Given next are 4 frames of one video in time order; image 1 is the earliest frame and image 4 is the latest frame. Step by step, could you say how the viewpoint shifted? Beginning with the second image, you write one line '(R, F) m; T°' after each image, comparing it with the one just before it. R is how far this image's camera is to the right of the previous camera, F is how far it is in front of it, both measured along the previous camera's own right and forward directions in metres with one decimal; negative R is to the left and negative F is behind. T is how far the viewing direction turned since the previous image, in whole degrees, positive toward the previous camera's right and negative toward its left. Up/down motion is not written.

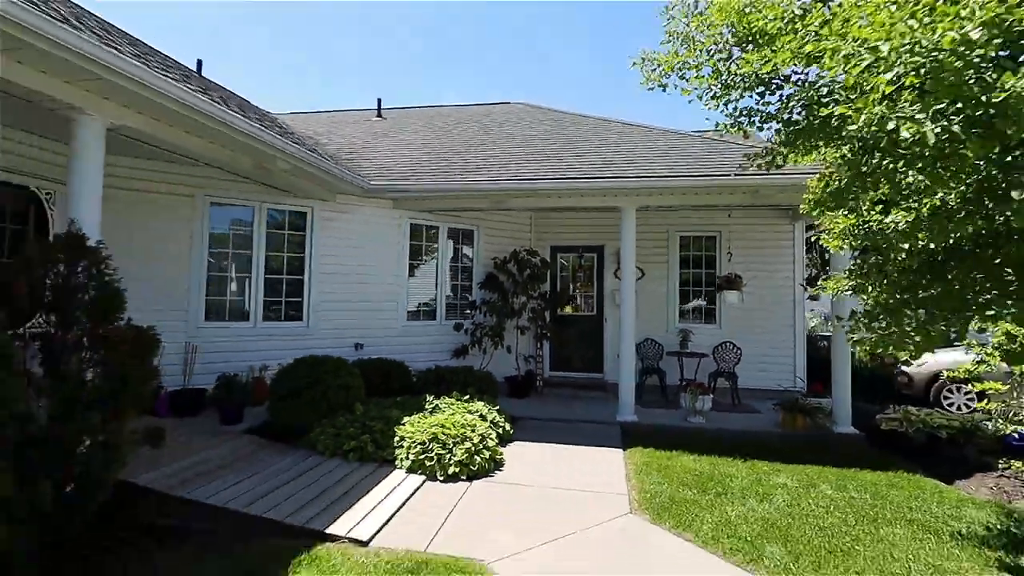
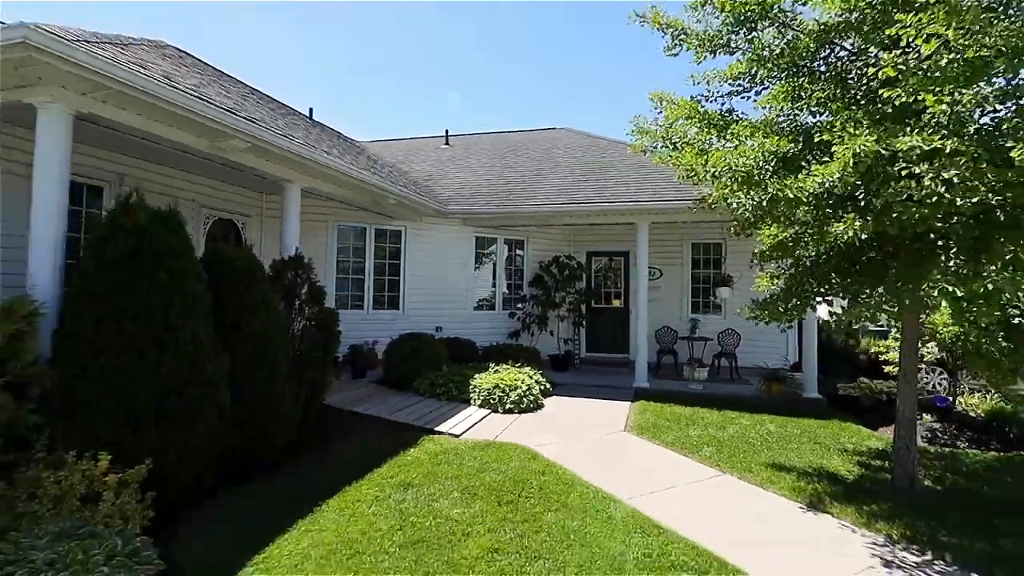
(+0.2, -2.3) m; -6°
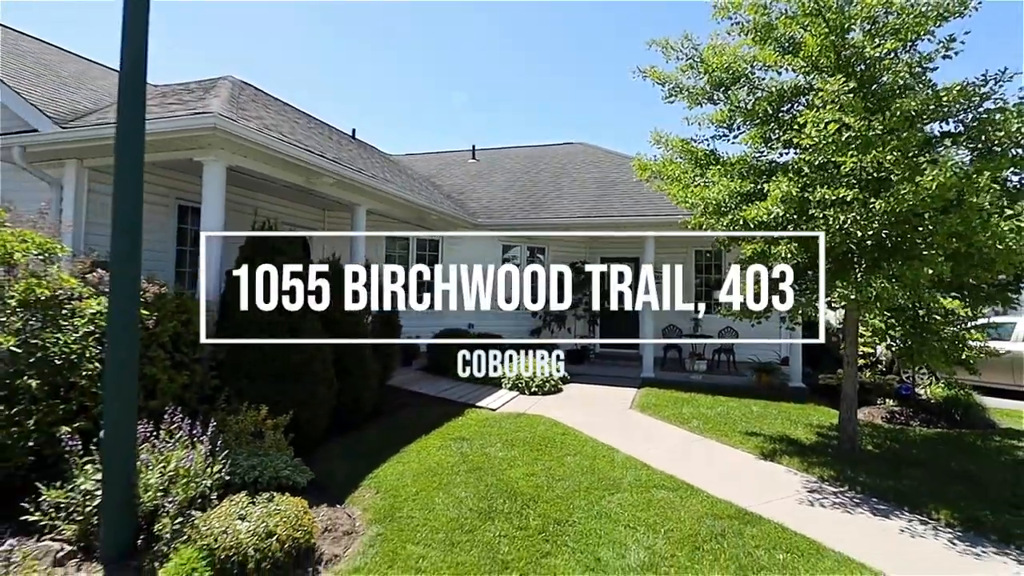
(-0.1, -1.5) m; -2°
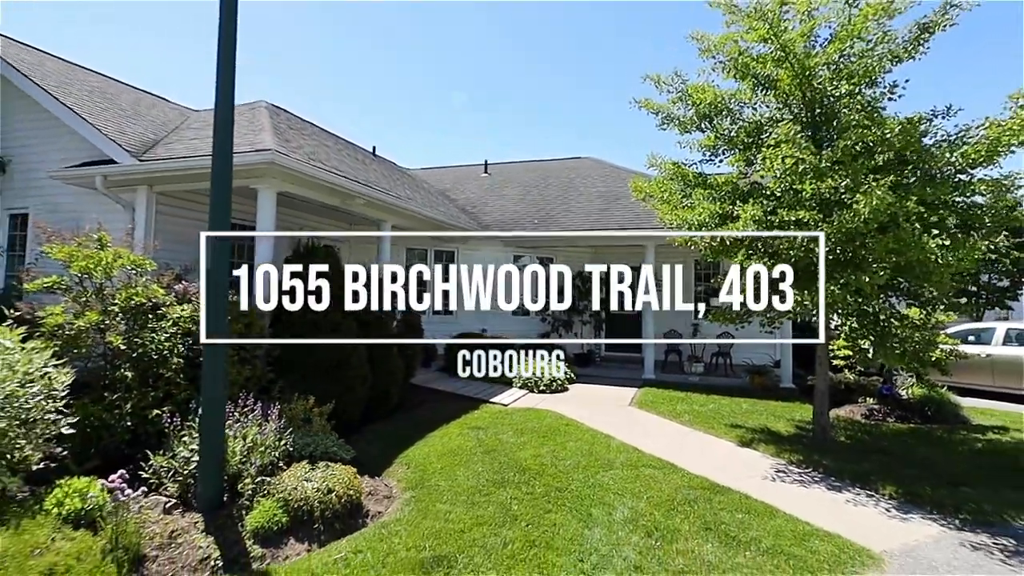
(0.0, -0.9) m; -1°
